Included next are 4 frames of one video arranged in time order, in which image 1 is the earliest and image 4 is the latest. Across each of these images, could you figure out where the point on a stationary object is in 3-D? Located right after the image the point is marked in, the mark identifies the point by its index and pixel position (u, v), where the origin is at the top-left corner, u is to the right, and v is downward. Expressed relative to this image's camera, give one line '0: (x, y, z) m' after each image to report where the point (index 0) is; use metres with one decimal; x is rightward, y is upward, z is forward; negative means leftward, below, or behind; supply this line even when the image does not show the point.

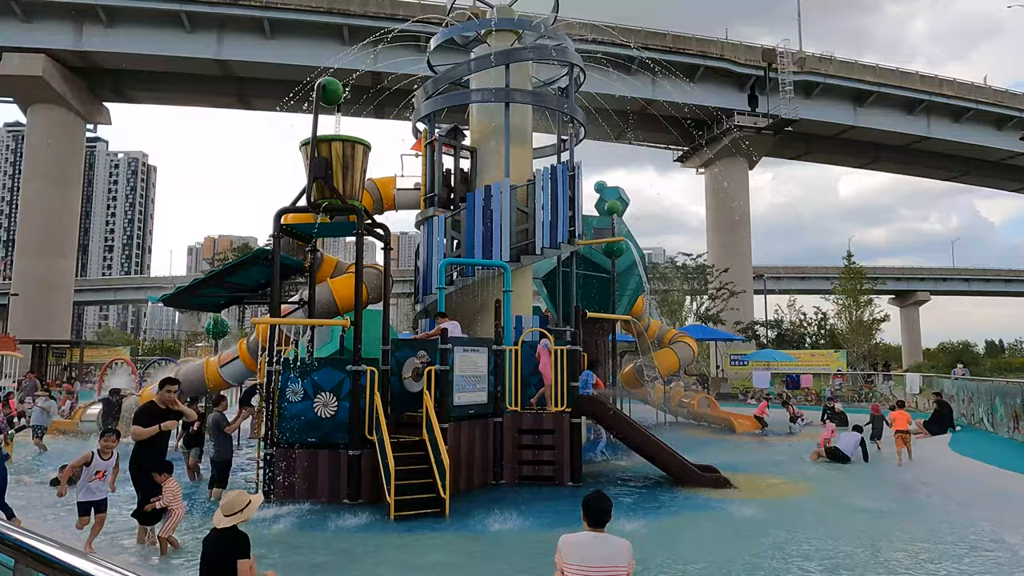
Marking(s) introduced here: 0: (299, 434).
0: (-2.7, -1.9, +8.6) m
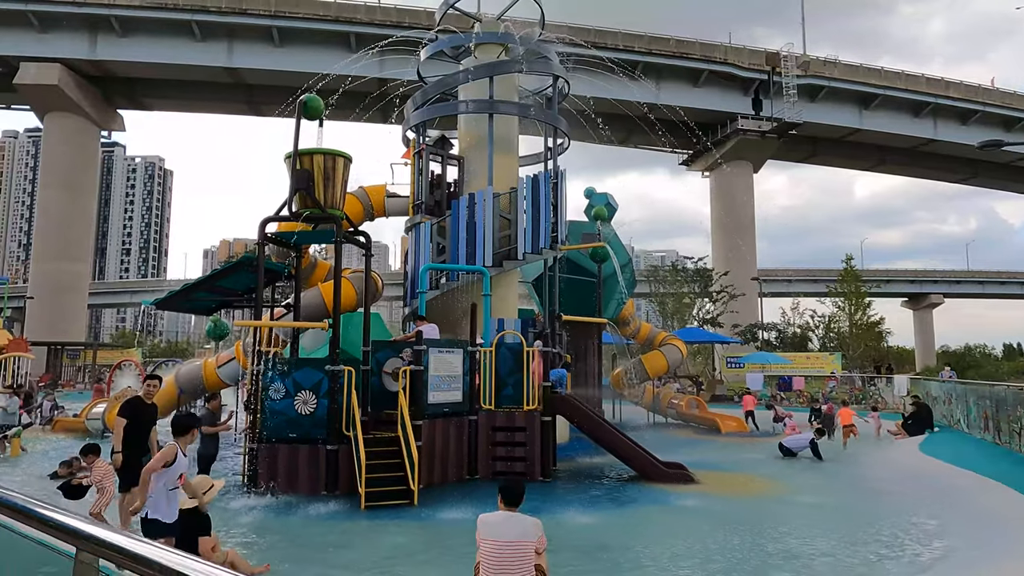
0: (-3.2, -1.9, +9.1) m
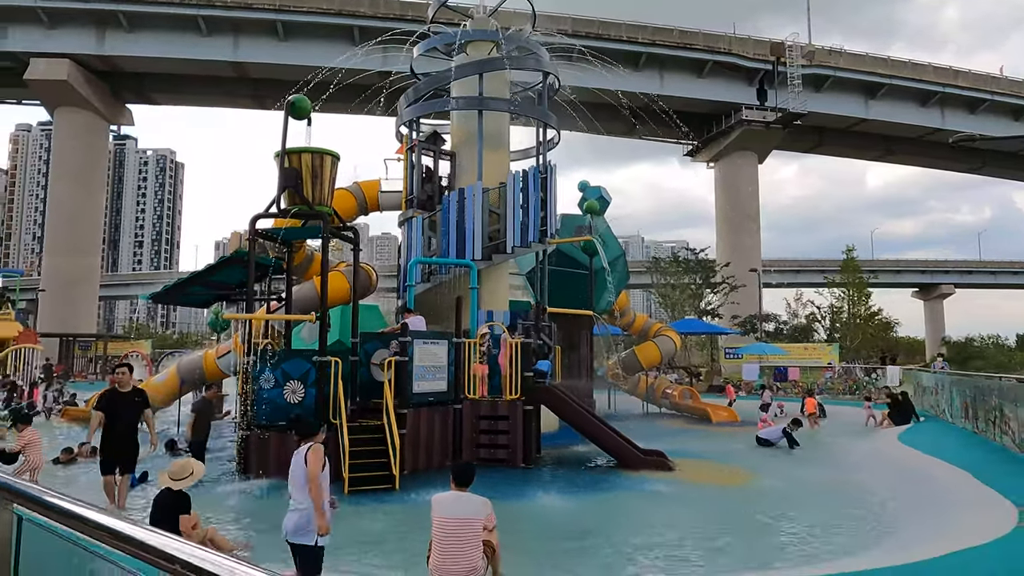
0: (-3.5, -1.9, +9.5) m
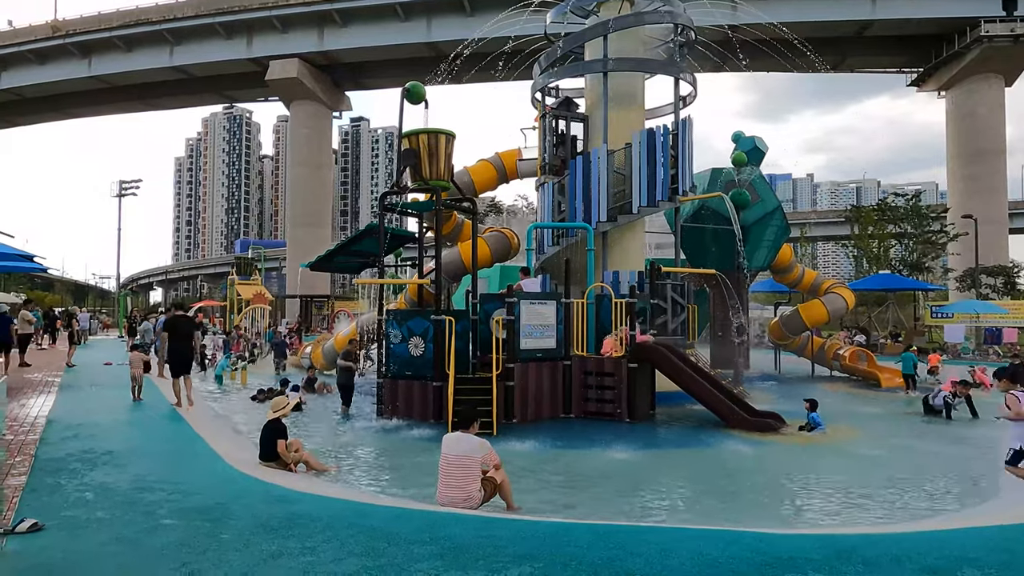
0: (-1.9, -1.3, +11.1) m
